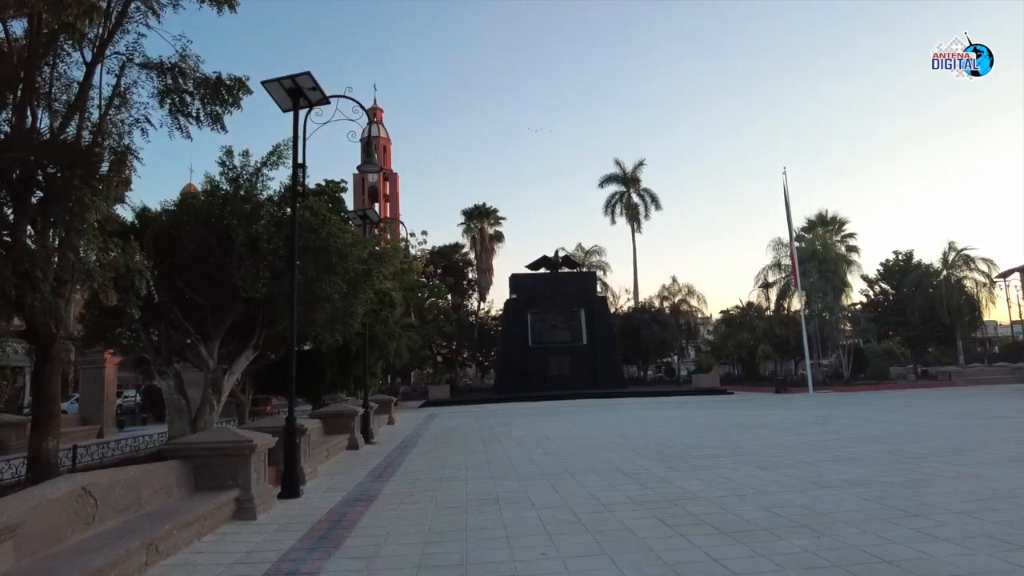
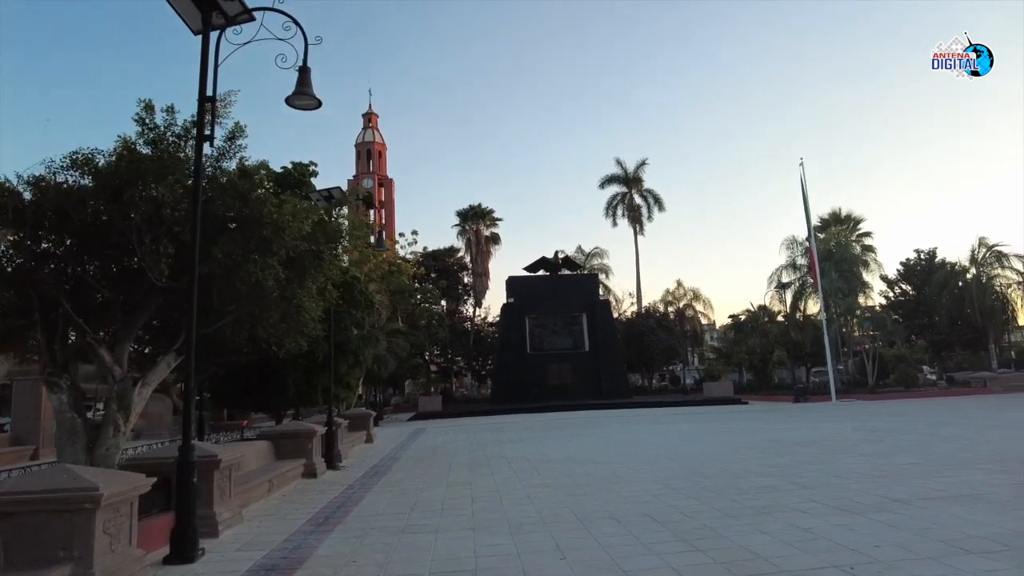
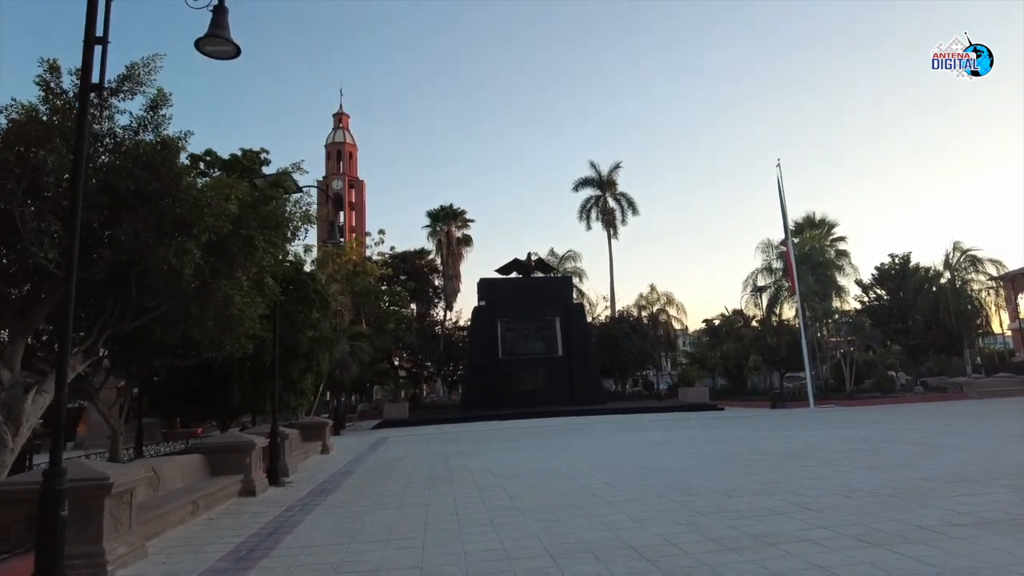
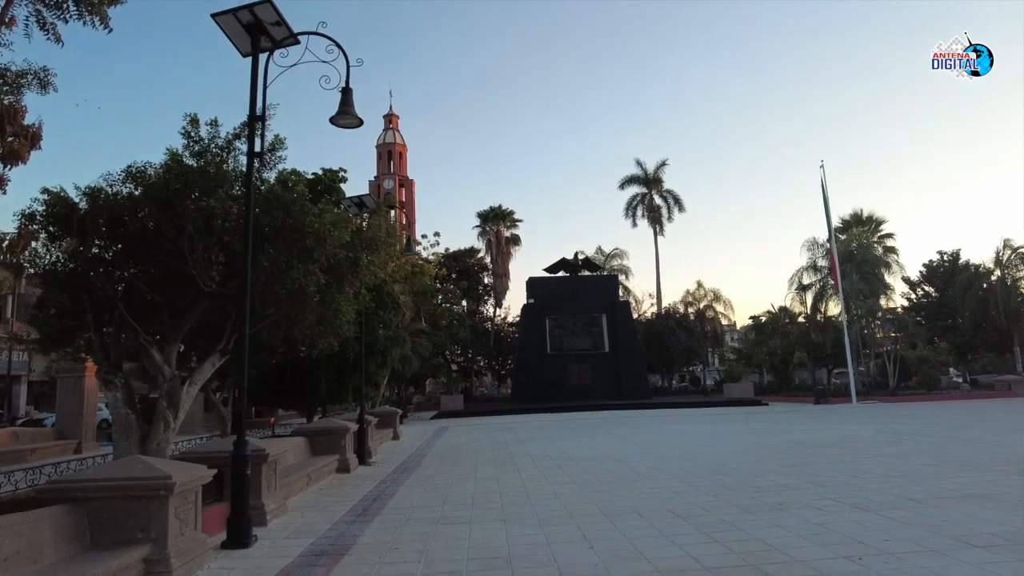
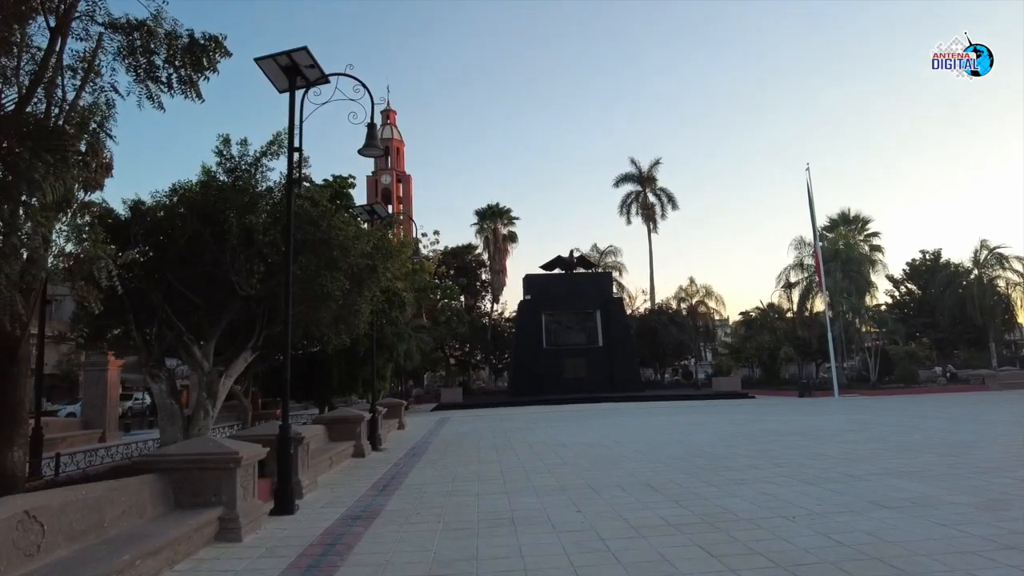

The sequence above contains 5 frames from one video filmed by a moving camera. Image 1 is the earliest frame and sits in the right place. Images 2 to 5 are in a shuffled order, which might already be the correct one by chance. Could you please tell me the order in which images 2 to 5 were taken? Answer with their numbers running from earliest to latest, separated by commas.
5, 4, 2, 3
